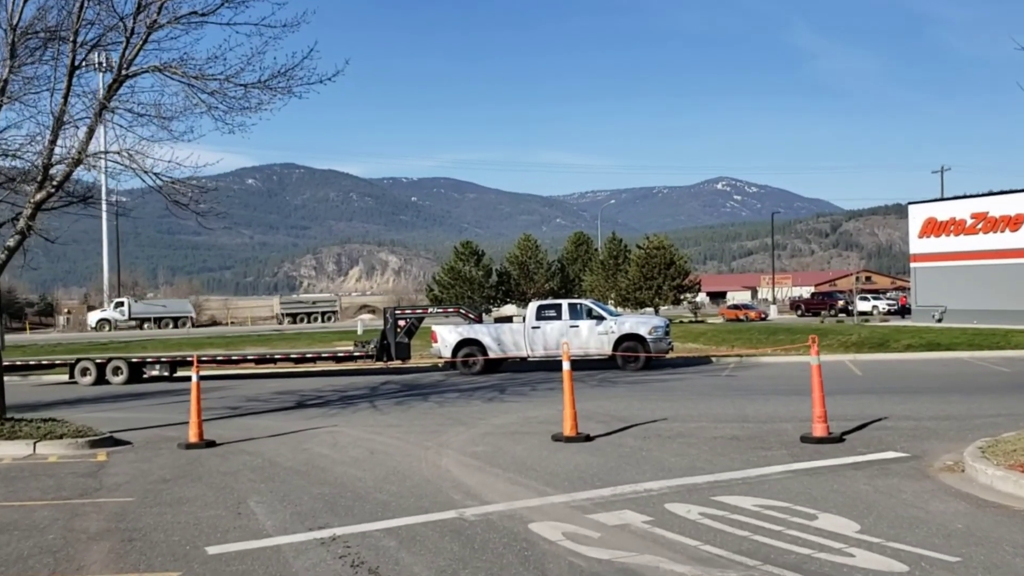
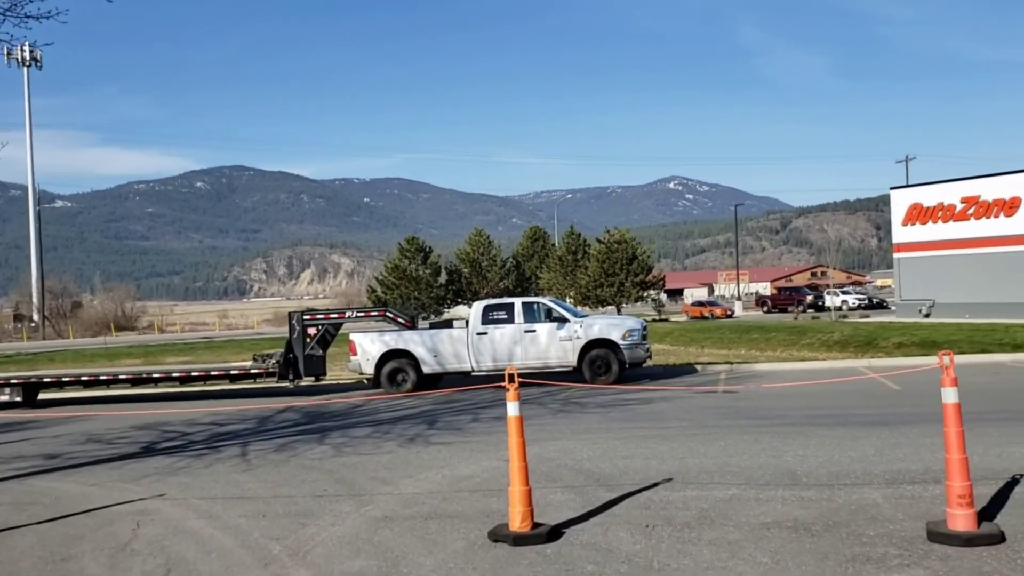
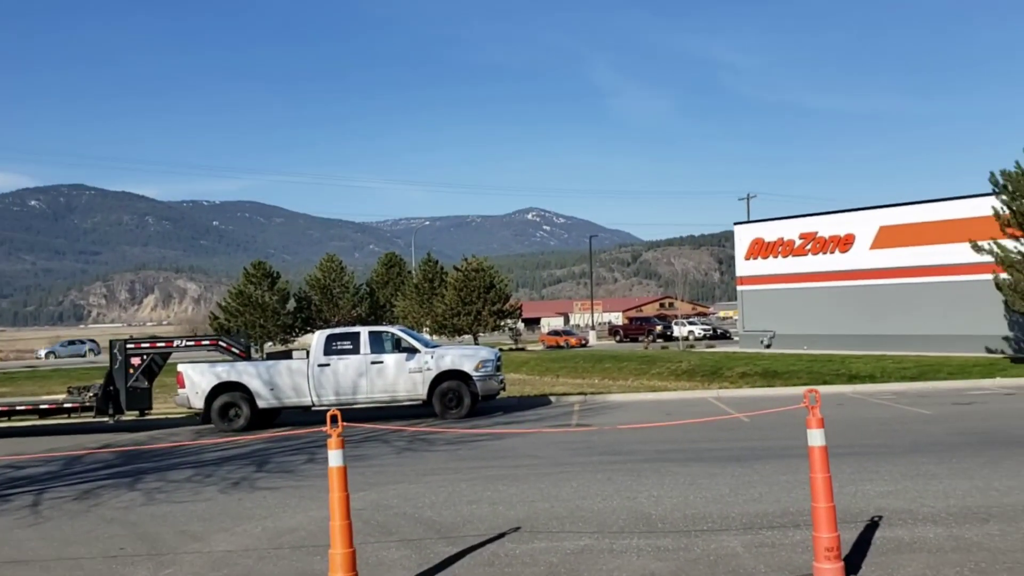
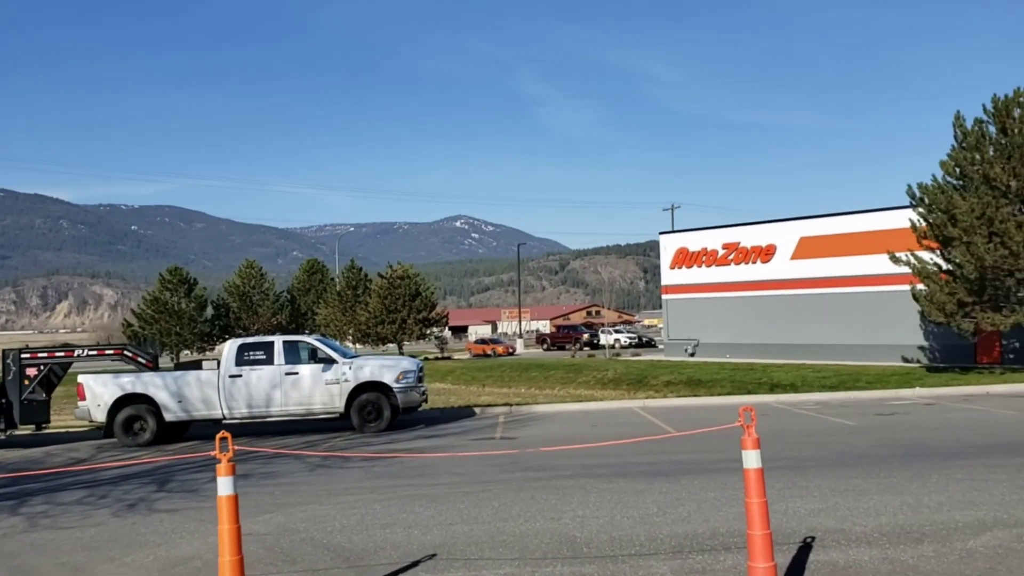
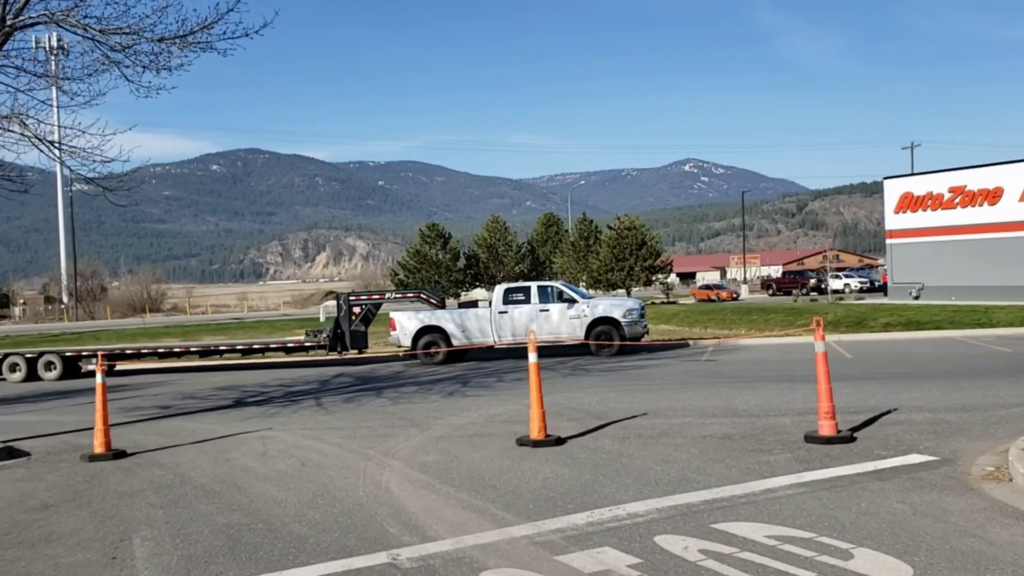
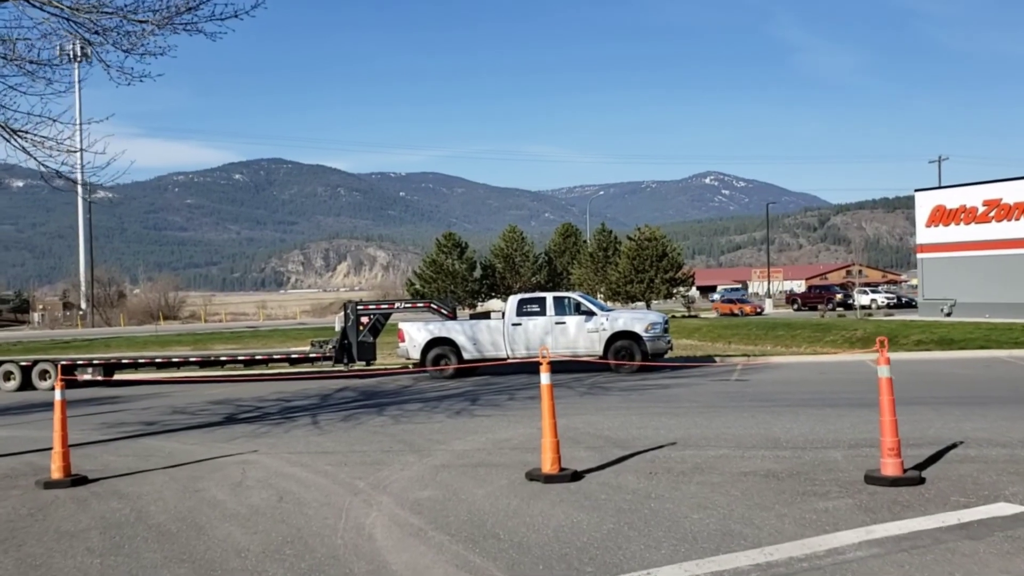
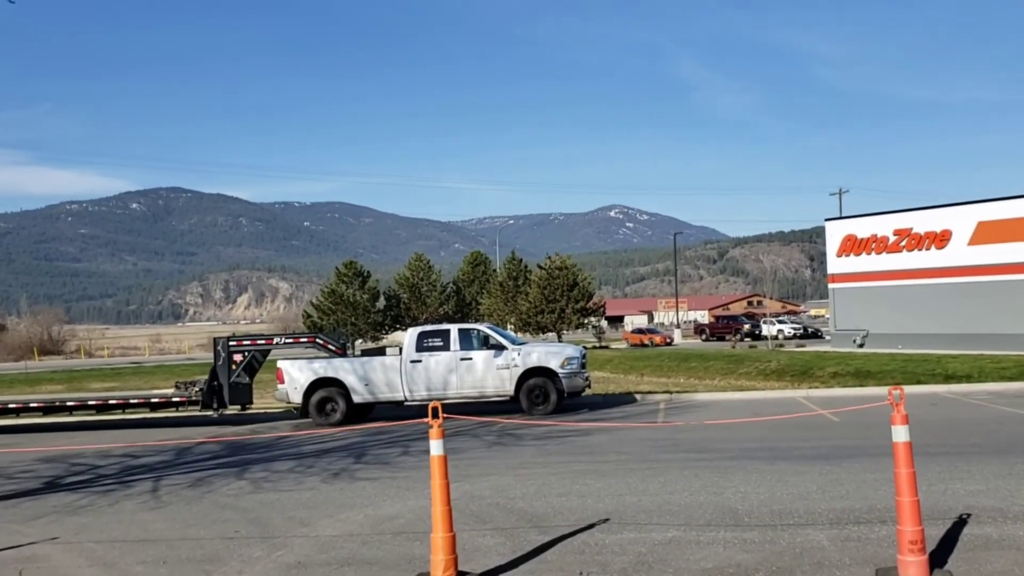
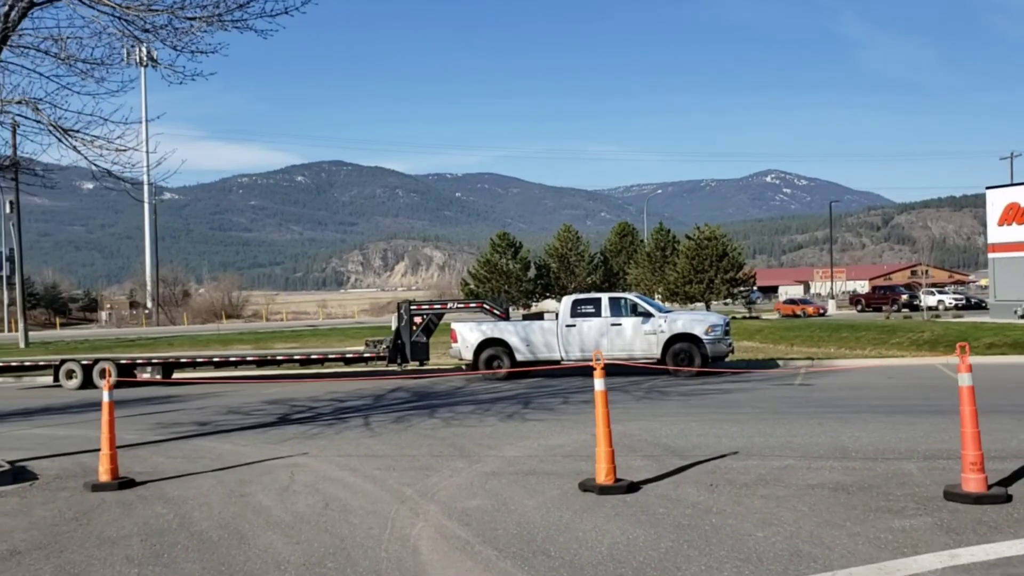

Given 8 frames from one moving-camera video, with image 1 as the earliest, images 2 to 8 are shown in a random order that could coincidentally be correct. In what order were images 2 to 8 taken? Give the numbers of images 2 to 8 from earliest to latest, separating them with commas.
5, 6, 8, 2, 7, 3, 4
